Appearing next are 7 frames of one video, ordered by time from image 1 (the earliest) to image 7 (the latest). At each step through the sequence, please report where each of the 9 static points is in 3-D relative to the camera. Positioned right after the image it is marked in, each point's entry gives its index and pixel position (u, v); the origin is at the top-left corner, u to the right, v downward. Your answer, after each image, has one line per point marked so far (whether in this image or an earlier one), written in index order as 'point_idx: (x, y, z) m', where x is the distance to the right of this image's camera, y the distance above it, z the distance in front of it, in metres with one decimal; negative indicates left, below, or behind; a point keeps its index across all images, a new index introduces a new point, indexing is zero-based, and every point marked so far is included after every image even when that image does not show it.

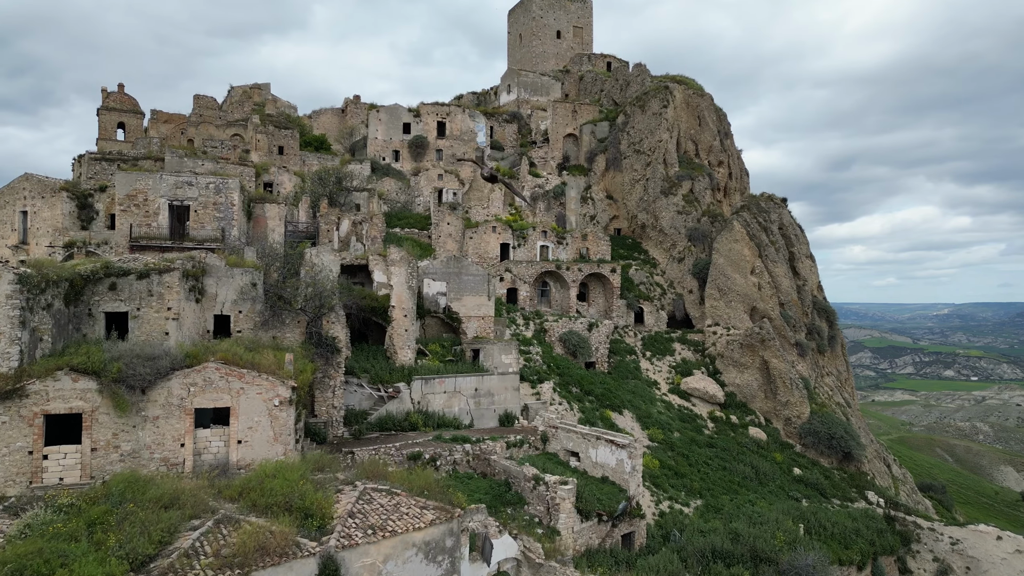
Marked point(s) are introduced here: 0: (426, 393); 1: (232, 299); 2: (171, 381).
0: (-2.3, -2.8, +19.4) m
1: (-6.5, -0.3, +16.9) m
2: (-5.9, -1.6, +12.5) m
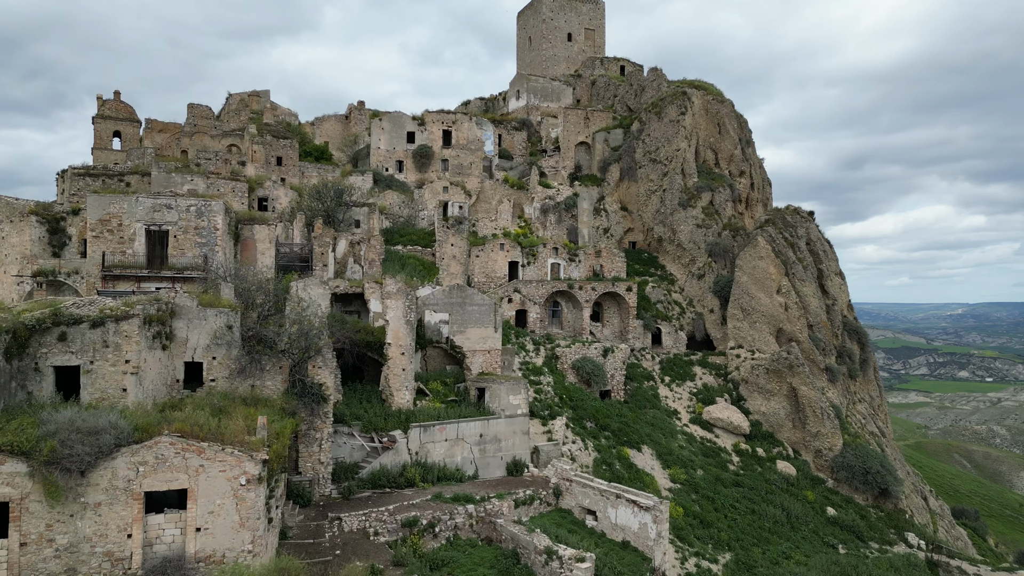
0: (-2.1, -3.7, +17.4) m
1: (-6.4, -1.2, +15.0) m
2: (-5.7, -2.5, +10.5) m
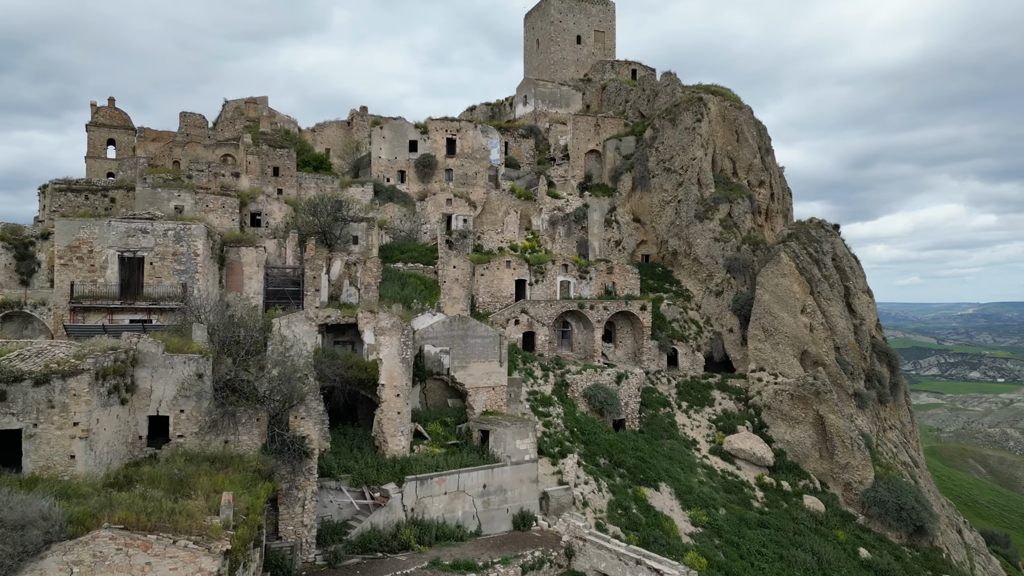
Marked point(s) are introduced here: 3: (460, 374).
0: (-1.9, -4.5, +15.7) m
1: (-6.2, -2.0, +13.3) m
2: (-5.7, -3.3, +8.8) m
3: (-1.3, -2.2, +18.8) m
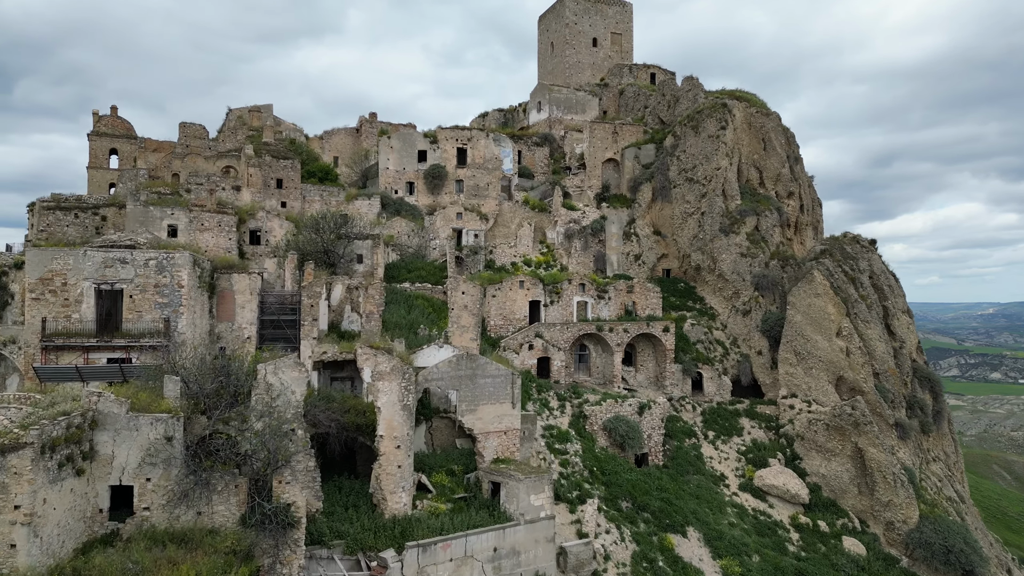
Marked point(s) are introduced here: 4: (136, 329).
0: (-1.7, -5.3, +13.9) m
1: (-6.0, -2.8, +11.6) m
2: (-5.5, -4.1, +7.1) m
3: (-1.0, -3.0, +17.0) m
4: (-8.8, -1.0, +17.0) m
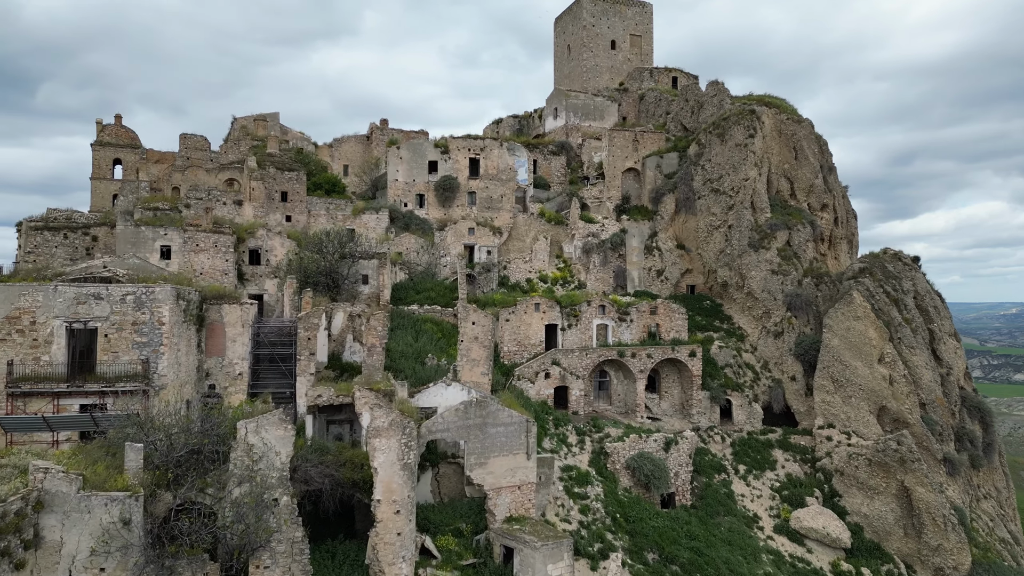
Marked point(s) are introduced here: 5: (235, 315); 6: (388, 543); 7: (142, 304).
0: (-1.4, -6.1, +12.2) m
1: (-5.8, -3.6, +10.0) m
2: (-5.4, -4.9, +5.5) m
3: (-0.7, -3.8, +15.2) m
4: (-8.5, -1.8, +15.4) m
5: (-7.1, -0.7, +18.5) m
6: (-2.2, -4.6, +13.2) m
7: (-8.0, -0.3, +15.7) m
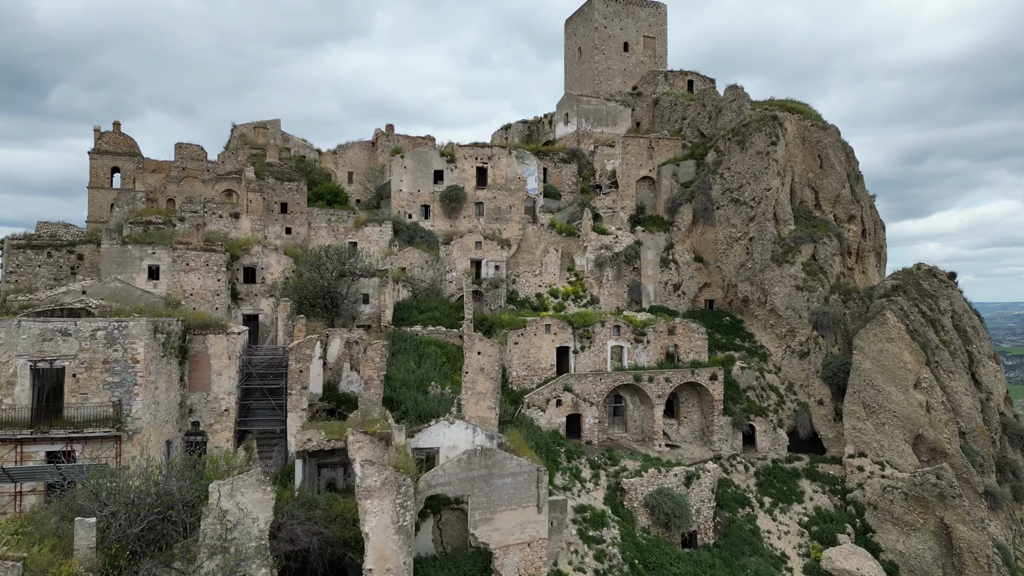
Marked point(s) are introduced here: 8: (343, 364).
0: (-1.3, -6.8, +10.7) m
1: (-5.7, -4.3, +8.5) m
2: (-5.4, -5.6, +4.0) m
3: (-0.5, -4.5, +13.7) m
4: (-8.3, -2.5, +14.0) m
5: (-6.9, -1.4, +17.1) m
6: (-2.1, -5.3, +11.8) m
7: (-7.8, -1.0, +14.3) m
8: (-4.5, -2.0, +19.5) m
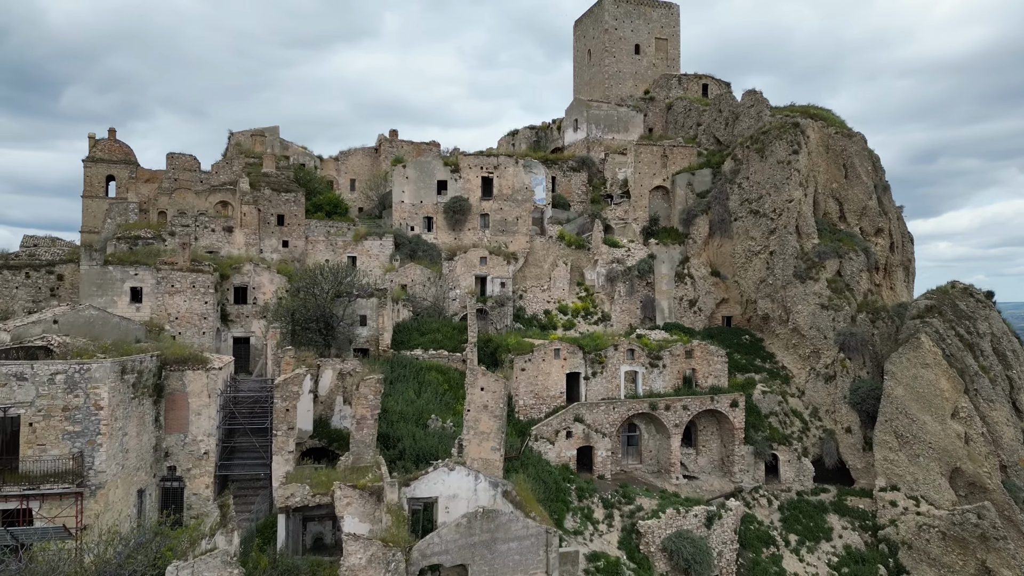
0: (-1.2, -7.5, +9.2) m
1: (-5.7, -5.0, +7.1) m
2: (-5.4, -6.3, +2.6) m
3: (-0.4, -5.2, +12.2) m
4: (-8.2, -3.1, +12.6) m
5: (-6.7, -2.0, +15.7) m
6: (-2.0, -6.0, +10.3) m
7: (-7.7, -1.7, +12.8) m
8: (-4.4, -2.7, +18.0) m
